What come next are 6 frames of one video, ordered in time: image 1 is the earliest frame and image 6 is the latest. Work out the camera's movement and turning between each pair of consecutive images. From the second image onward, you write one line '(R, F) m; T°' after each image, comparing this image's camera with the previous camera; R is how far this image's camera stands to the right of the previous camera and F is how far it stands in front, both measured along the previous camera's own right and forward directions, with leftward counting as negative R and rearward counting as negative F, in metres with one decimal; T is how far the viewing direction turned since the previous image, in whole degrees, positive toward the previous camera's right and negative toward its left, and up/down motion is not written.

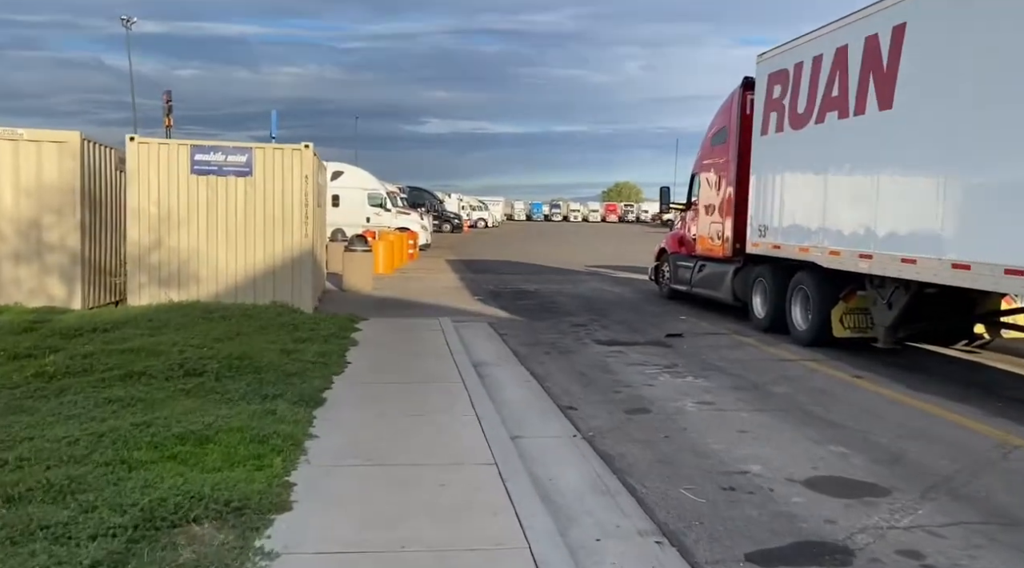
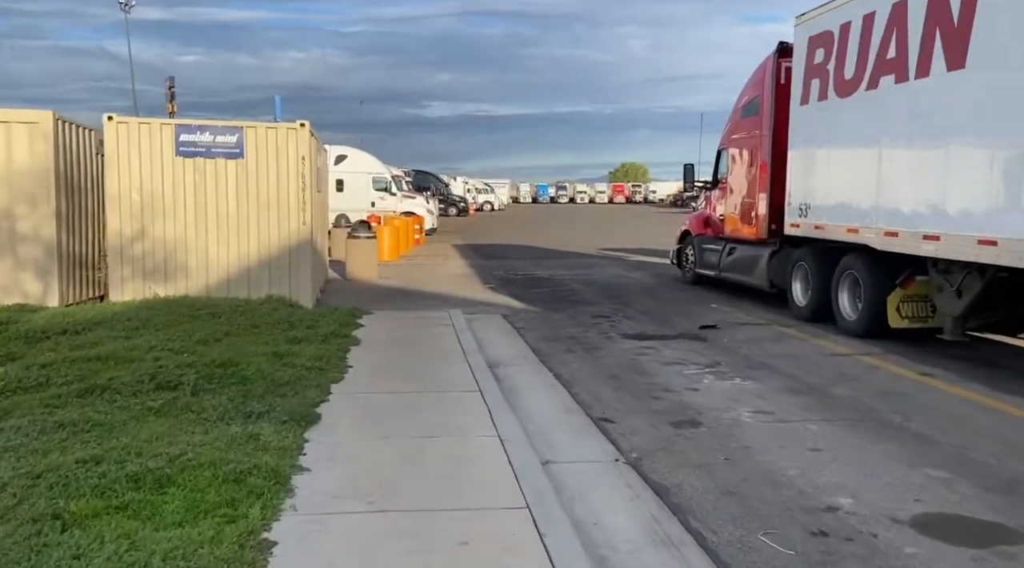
(-0.1, +1.1) m; 0°
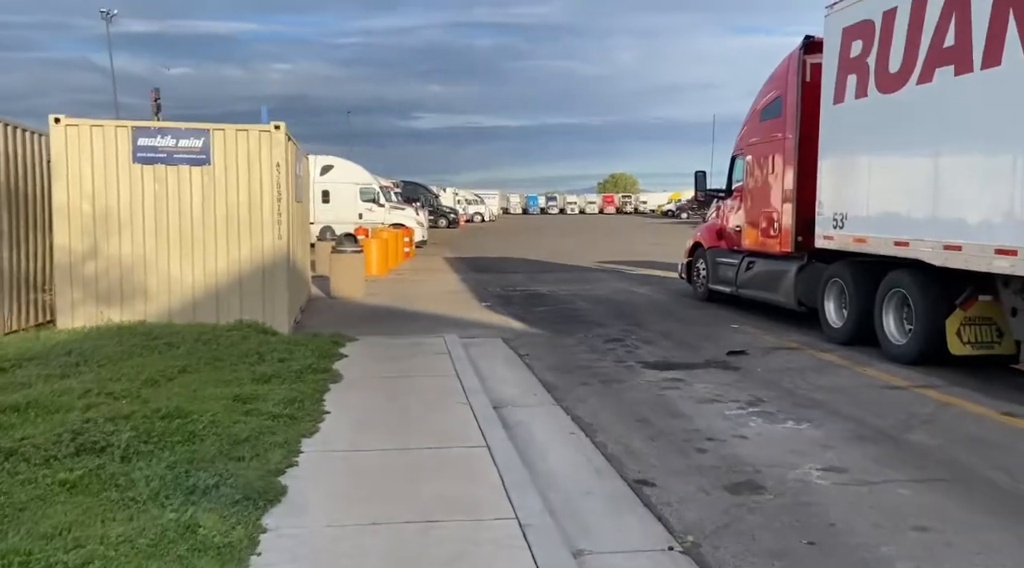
(-0.2, +1.3) m; +1°
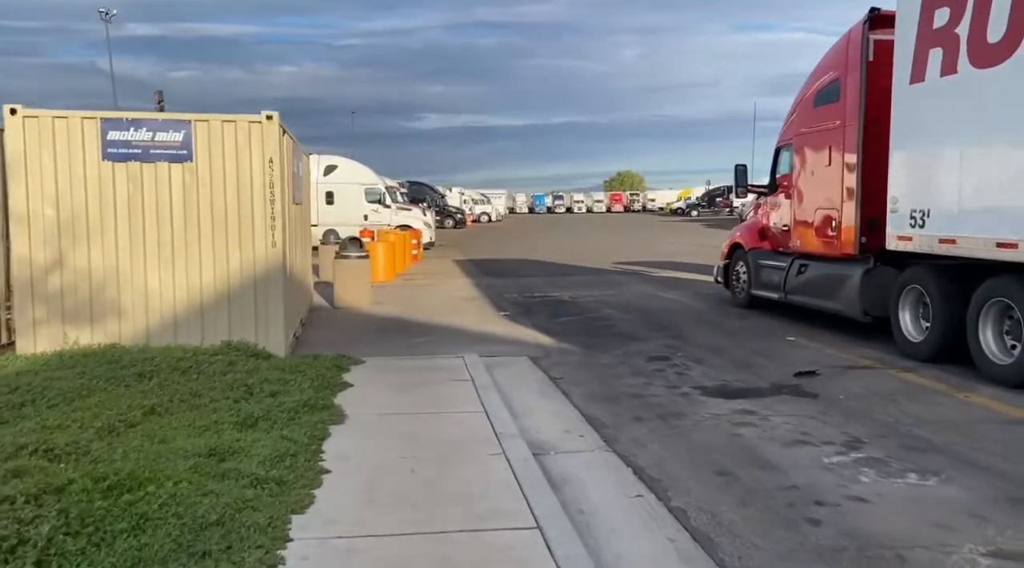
(-0.2, +1.5) m; 0°
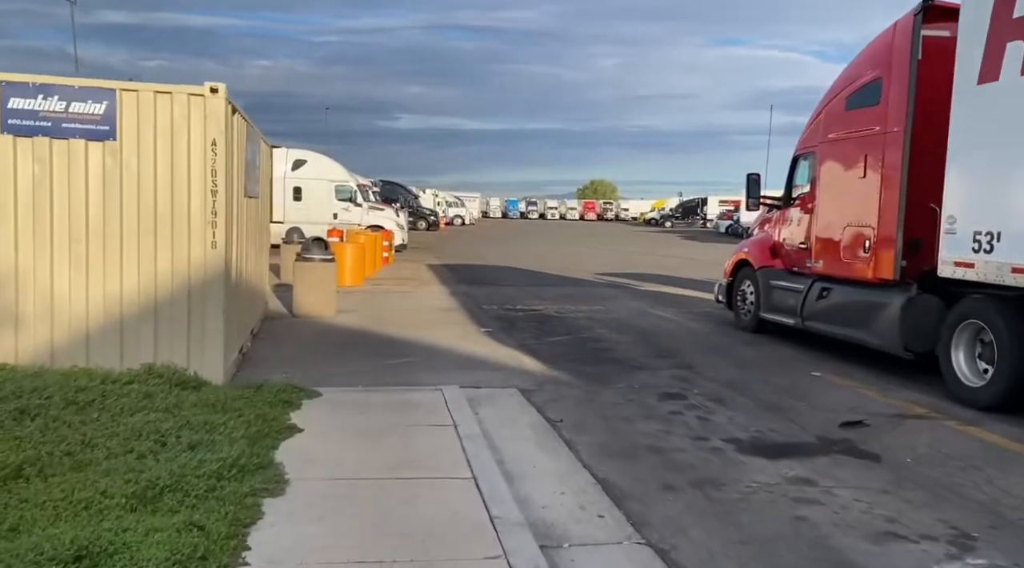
(-0.2, +1.6) m; +2°
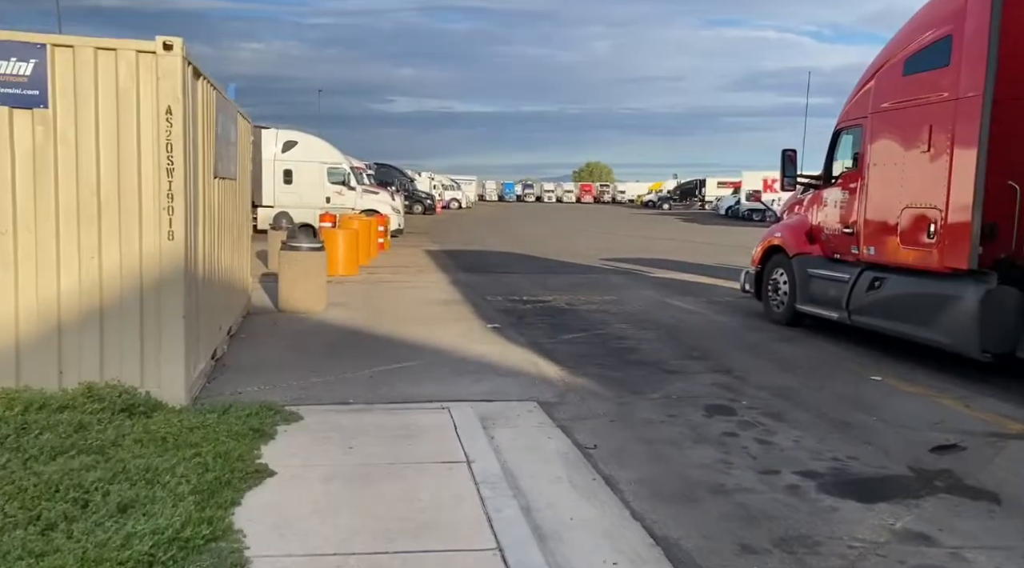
(-0.2, +1.3) m; 0°
